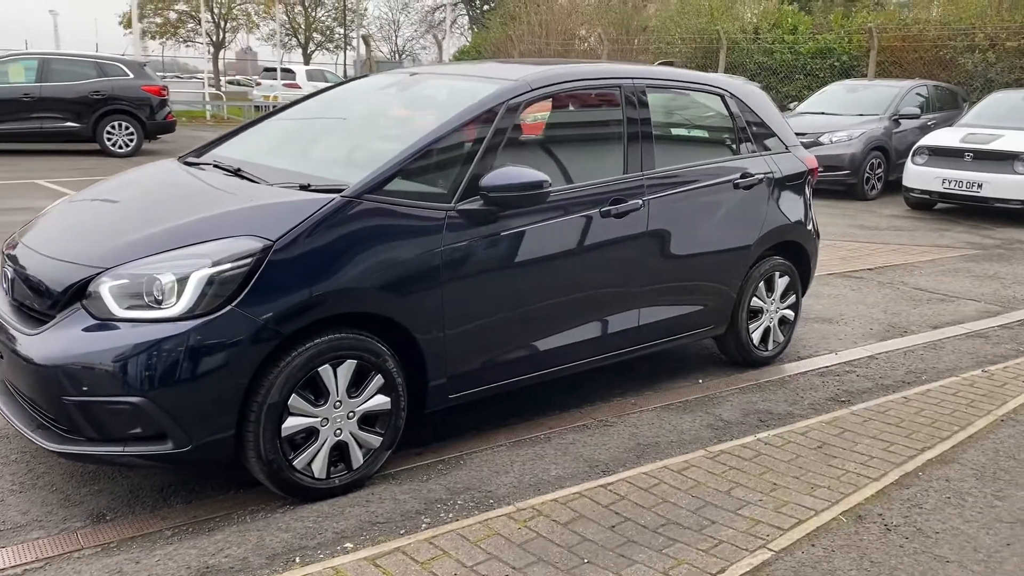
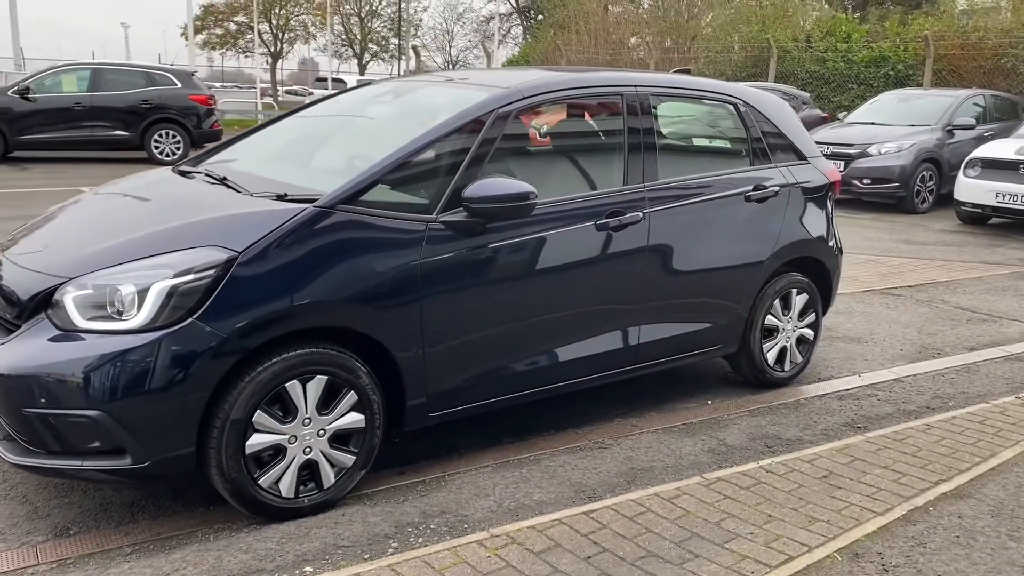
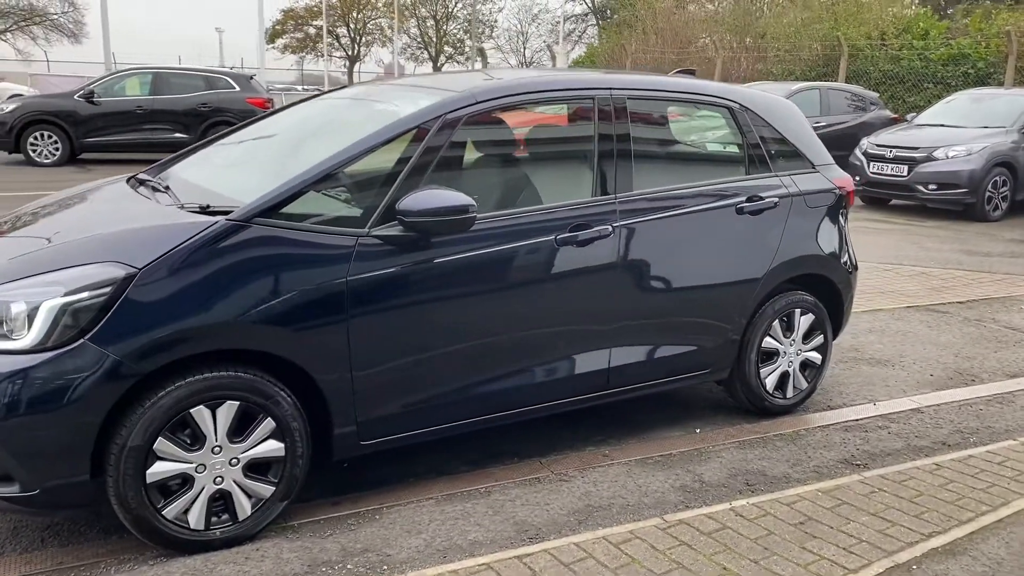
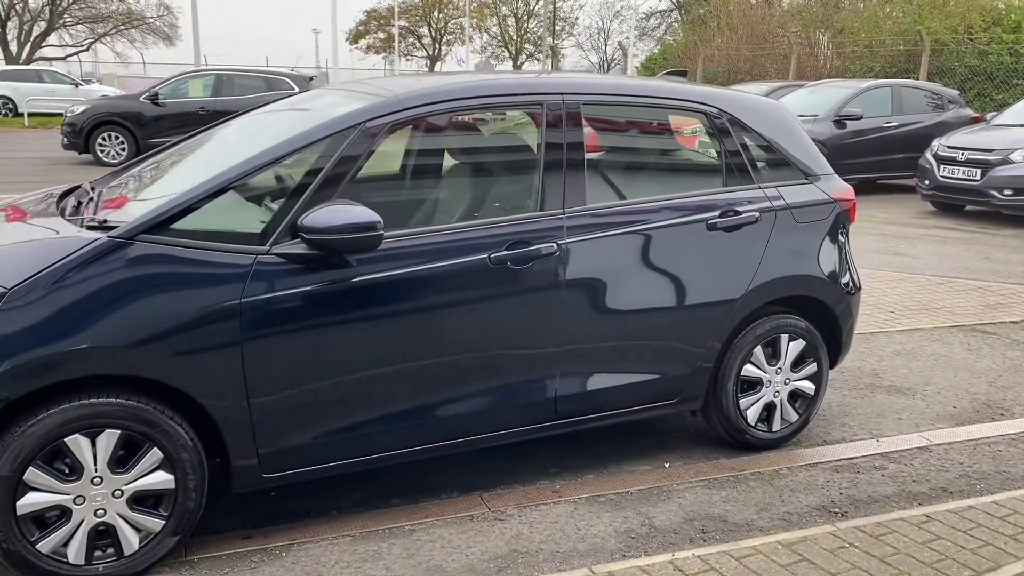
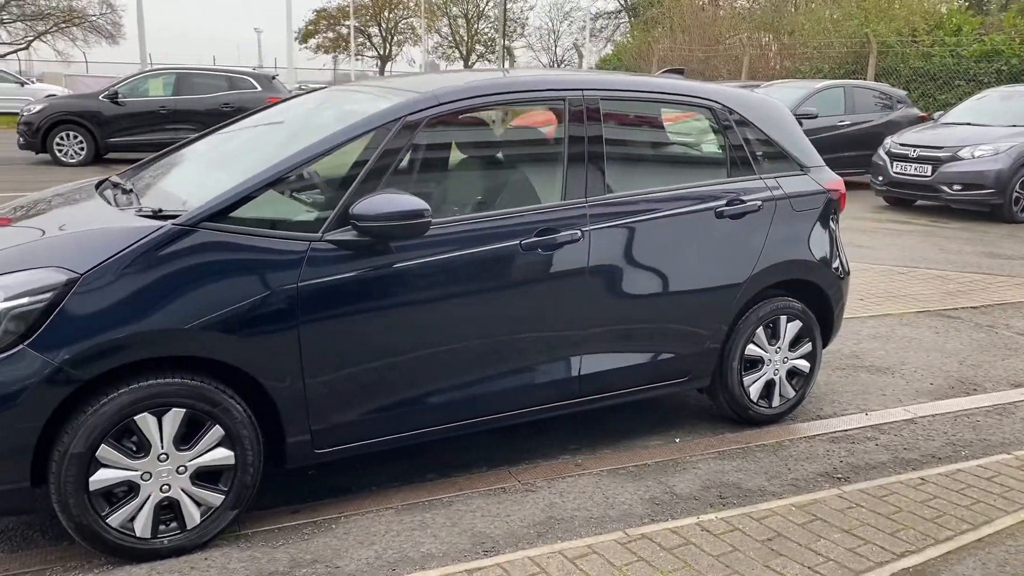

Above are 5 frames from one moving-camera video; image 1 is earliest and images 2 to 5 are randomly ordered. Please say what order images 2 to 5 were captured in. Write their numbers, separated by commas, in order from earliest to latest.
2, 3, 5, 4
